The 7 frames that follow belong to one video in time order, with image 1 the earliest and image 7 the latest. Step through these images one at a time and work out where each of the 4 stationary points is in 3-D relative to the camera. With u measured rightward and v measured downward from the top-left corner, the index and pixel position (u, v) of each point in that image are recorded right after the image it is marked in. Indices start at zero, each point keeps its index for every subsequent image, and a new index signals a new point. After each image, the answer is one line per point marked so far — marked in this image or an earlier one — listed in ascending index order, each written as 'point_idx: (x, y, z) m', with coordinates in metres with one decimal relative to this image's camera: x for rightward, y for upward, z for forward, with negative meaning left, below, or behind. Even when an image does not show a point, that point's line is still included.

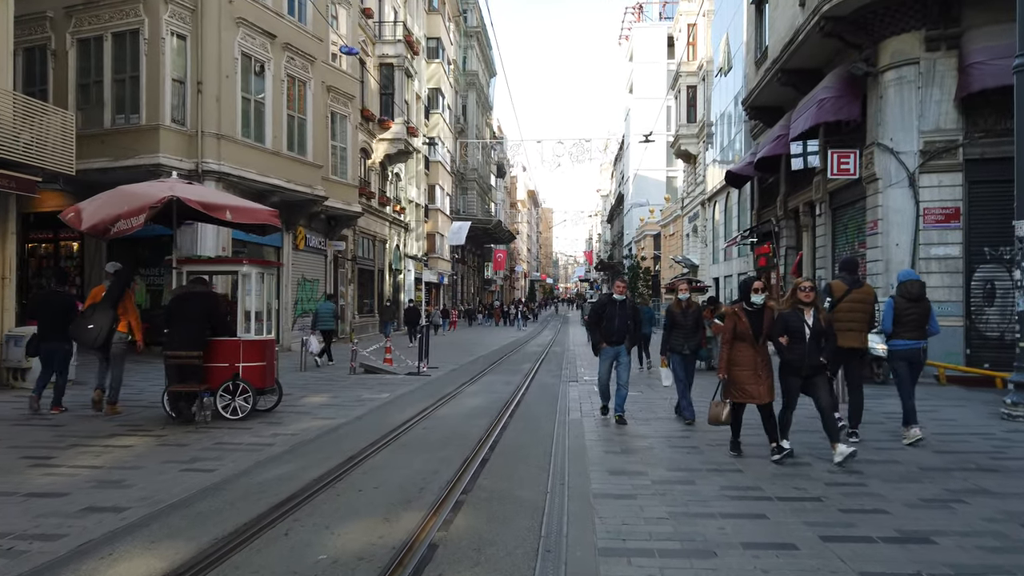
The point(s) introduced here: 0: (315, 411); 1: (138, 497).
0: (-2.8, -1.7, +10.7) m
1: (-2.8, -1.6, +5.7) m
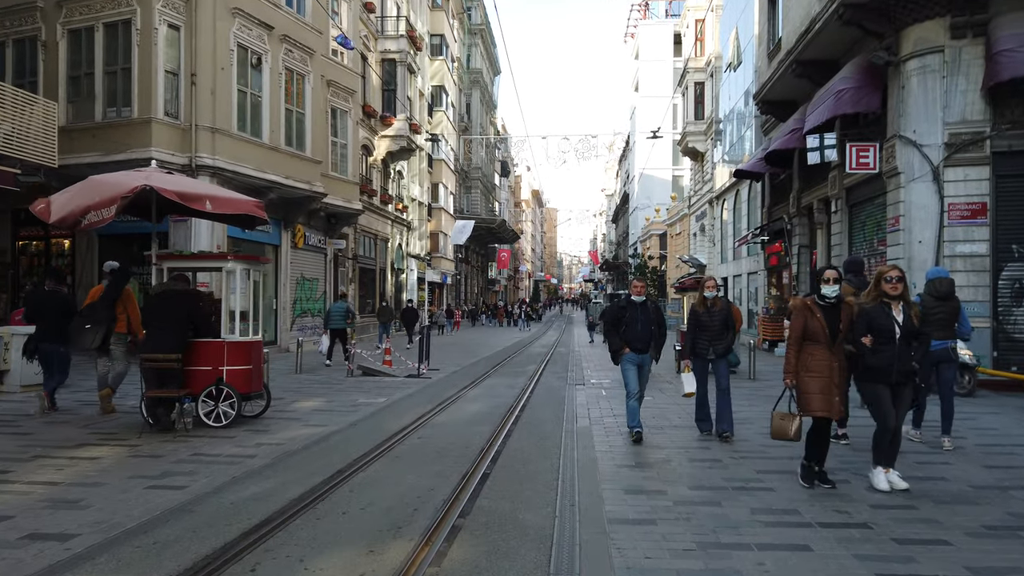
0: (-2.7, -1.7, +10.0) m
1: (-2.8, -1.6, +5.1) m
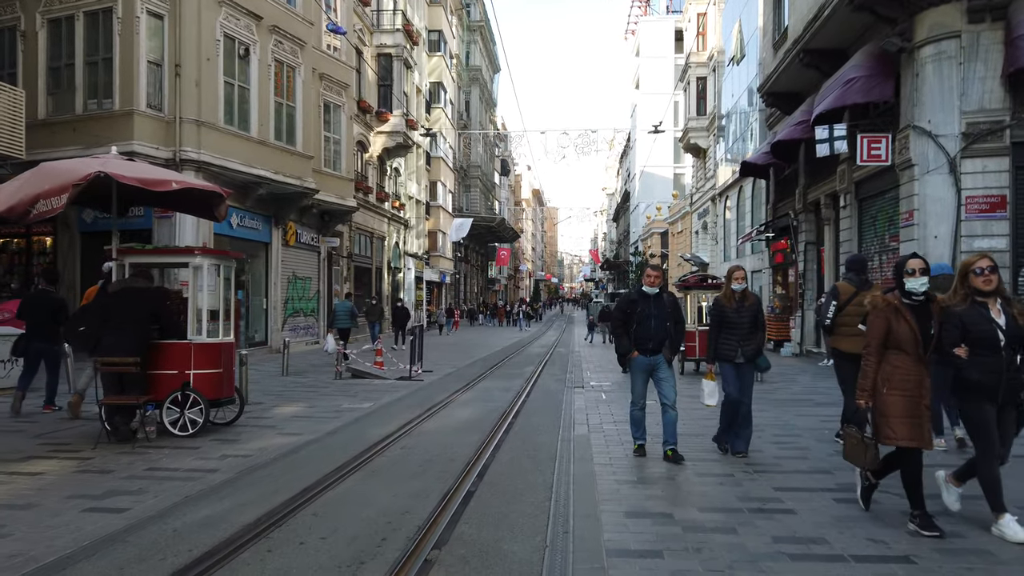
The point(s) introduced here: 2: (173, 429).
0: (-2.8, -1.7, +9.3) m
1: (-2.9, -1.5, +4.4) m
2: (-3.7, -1.5, +8.2) m
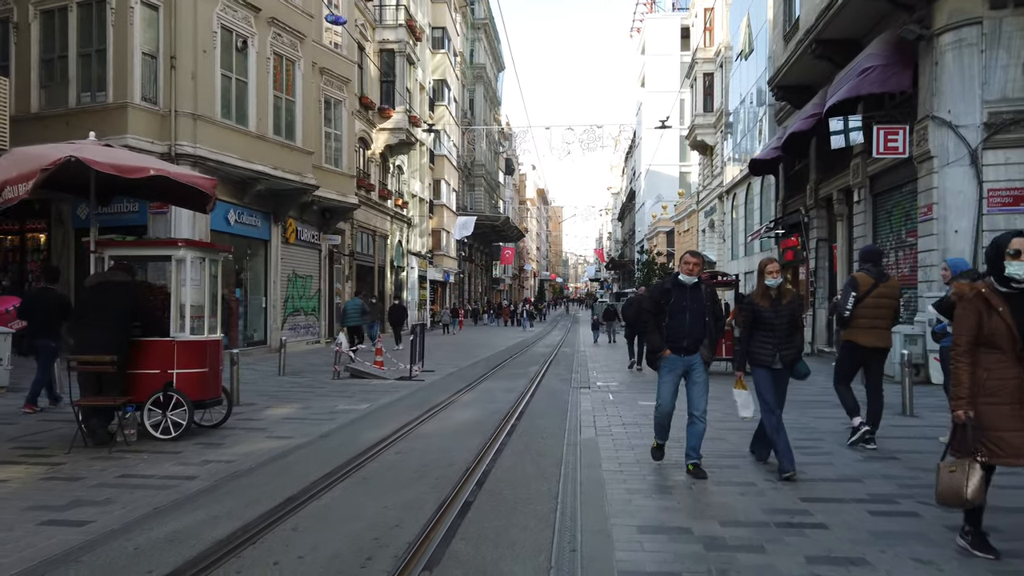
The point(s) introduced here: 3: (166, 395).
0: (-2.8, -1.6, +8.8) m
1: (-2.9, -1.5, +3.9) m
2: (-3.6, -1.5, +7.7) m
3: (-3.5, -1.1, +7.7) m
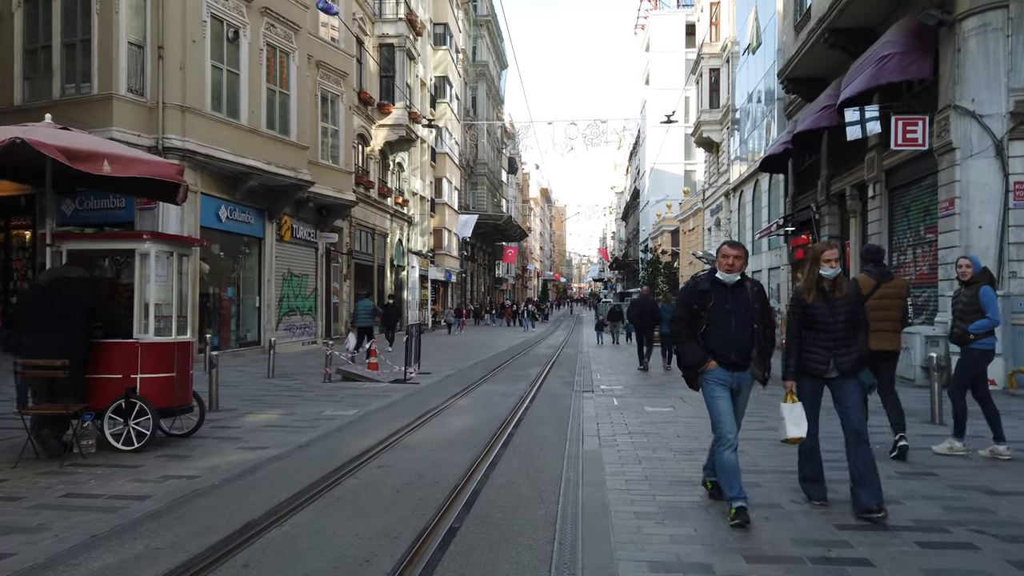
0: (-2.8, -1.6, +8.2) m
1: (-3.0, -1.4, +3.2) m
2: (-3.7, -1.4, +7.0) m
3: (-3.6, -1.1, +7.0) m
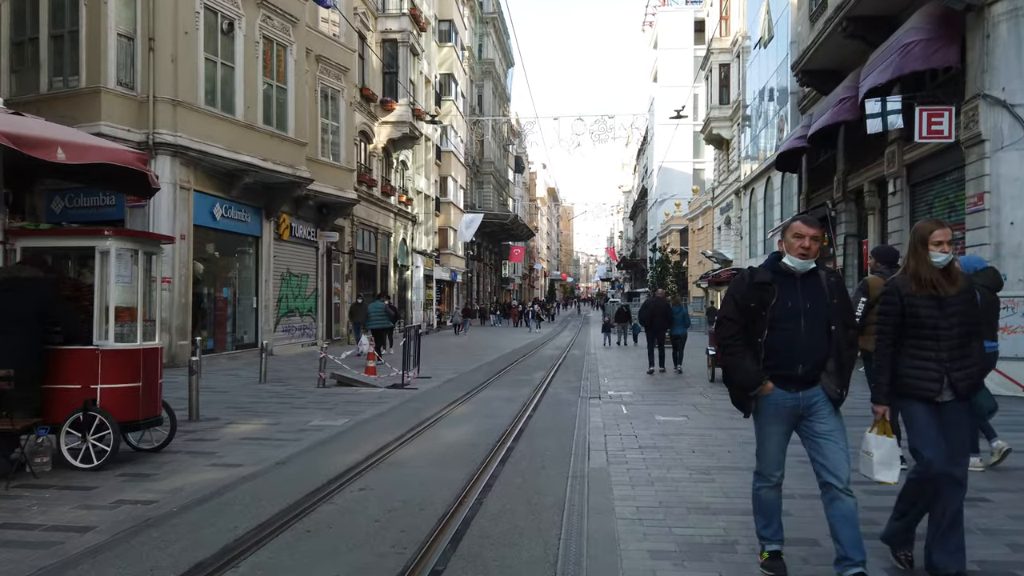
0: (-2.8, -1.6, +7.5) m
1: (-3.0, -1.4, +2.5) m
2: (-3.7, -1.5, +6.4) m
3: (-3.6, -1.1, +6.4) m
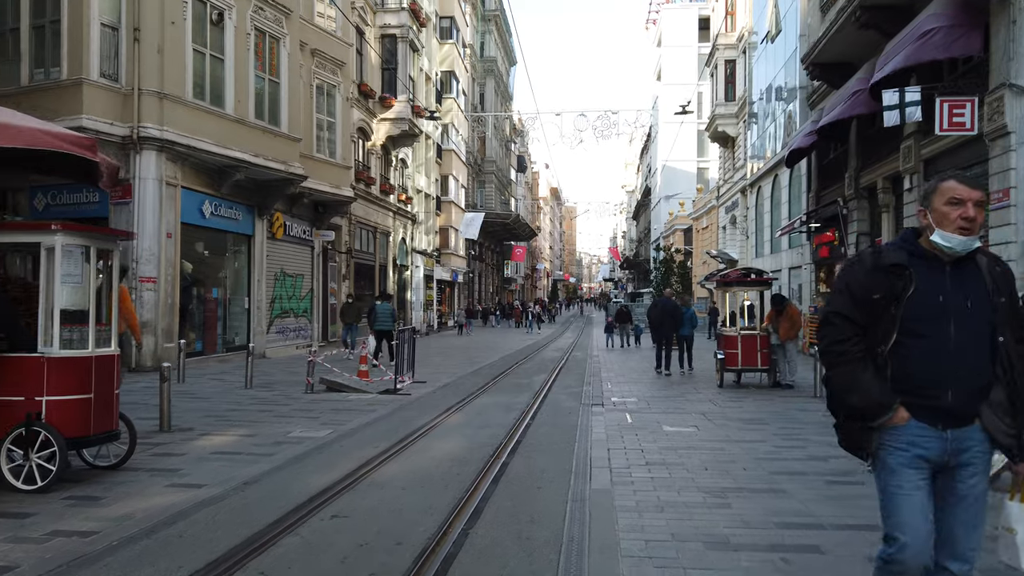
0: (-2.9, -1.6, +6.8) m
1: (-3.1, -1.5, +1.9) m
2: (-3.8, -1.5, +5.7) m
3: (-3.6, -1.1, +5.7) m
